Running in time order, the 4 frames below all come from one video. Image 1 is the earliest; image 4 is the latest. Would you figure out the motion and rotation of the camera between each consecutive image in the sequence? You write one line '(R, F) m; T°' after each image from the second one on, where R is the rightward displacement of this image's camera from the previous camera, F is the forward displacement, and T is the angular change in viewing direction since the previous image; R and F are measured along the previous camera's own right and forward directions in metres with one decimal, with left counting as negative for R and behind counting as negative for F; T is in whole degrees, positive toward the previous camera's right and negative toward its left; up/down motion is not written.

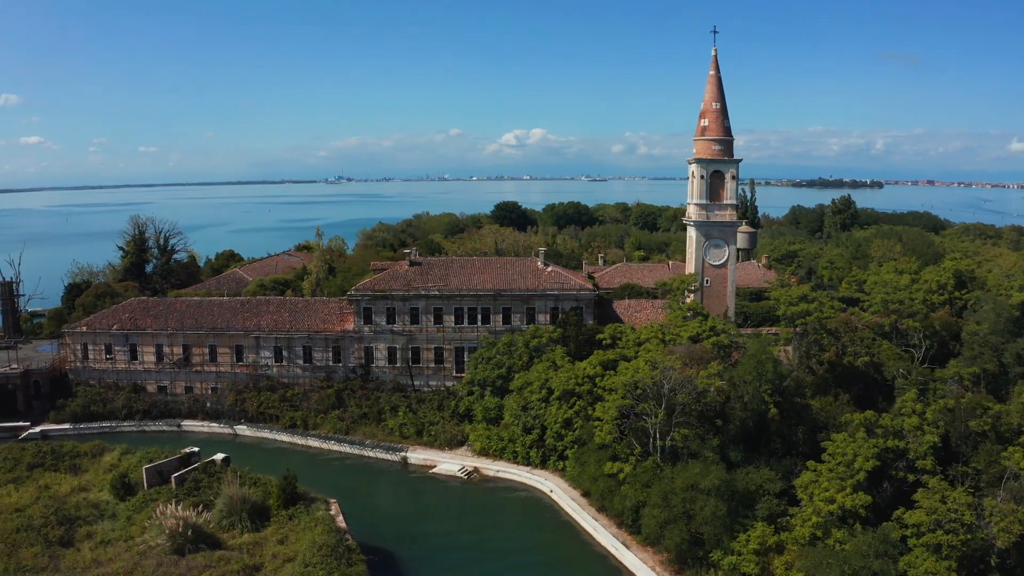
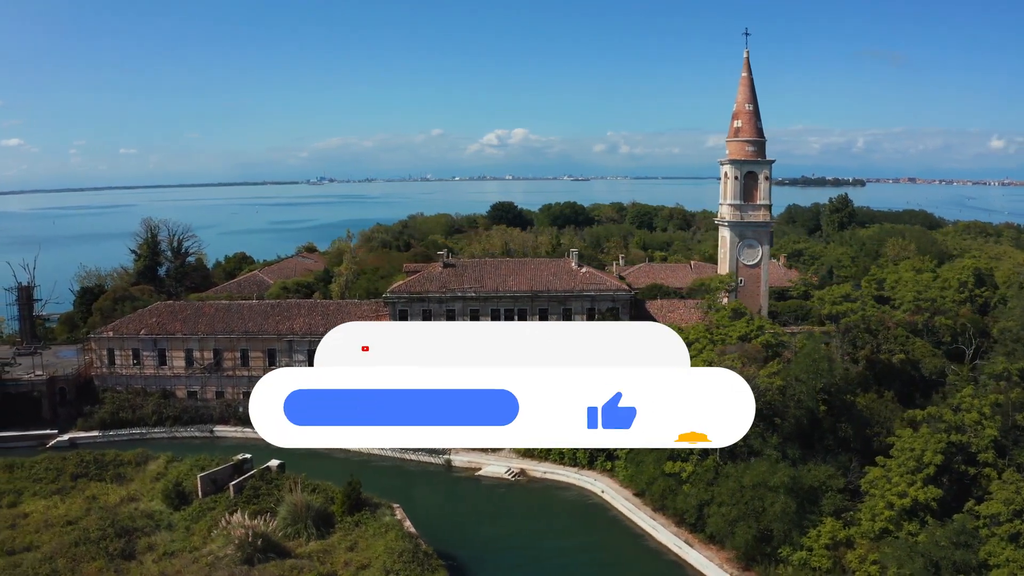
(-2.9, 0.0) m; +2°
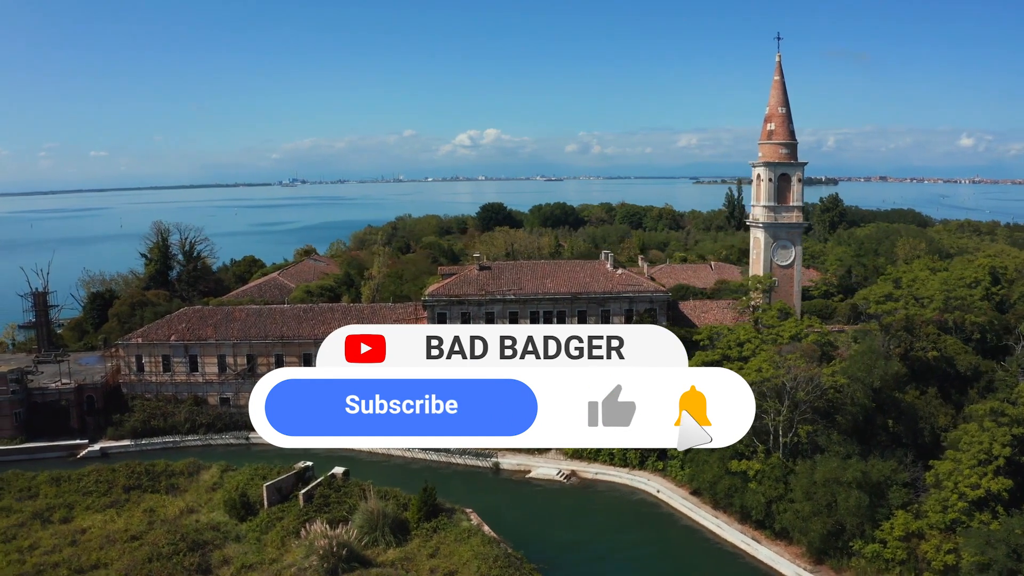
(-3.5, 0.0) m; +3°
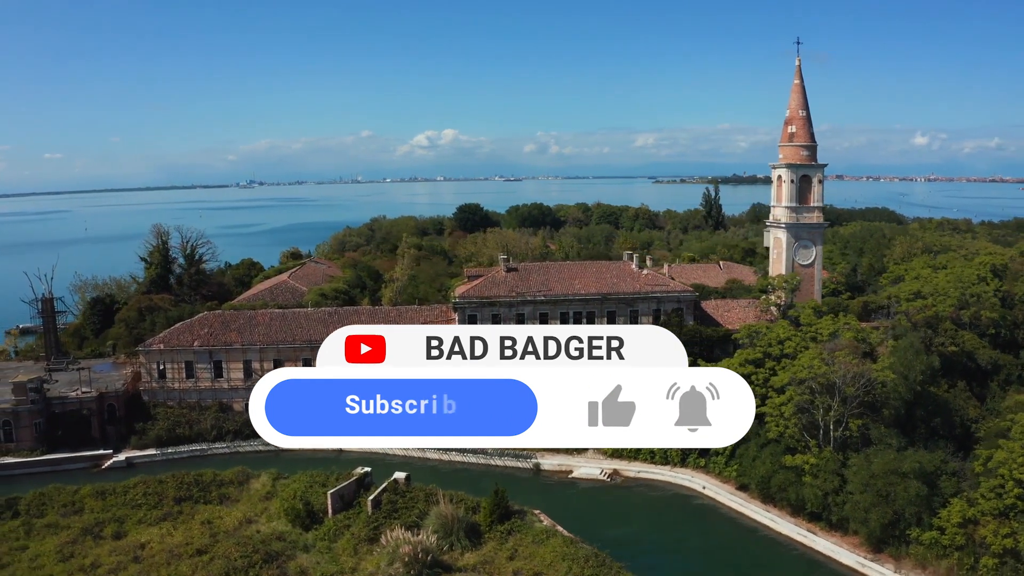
(-3.9, +0.1) m; +4°
